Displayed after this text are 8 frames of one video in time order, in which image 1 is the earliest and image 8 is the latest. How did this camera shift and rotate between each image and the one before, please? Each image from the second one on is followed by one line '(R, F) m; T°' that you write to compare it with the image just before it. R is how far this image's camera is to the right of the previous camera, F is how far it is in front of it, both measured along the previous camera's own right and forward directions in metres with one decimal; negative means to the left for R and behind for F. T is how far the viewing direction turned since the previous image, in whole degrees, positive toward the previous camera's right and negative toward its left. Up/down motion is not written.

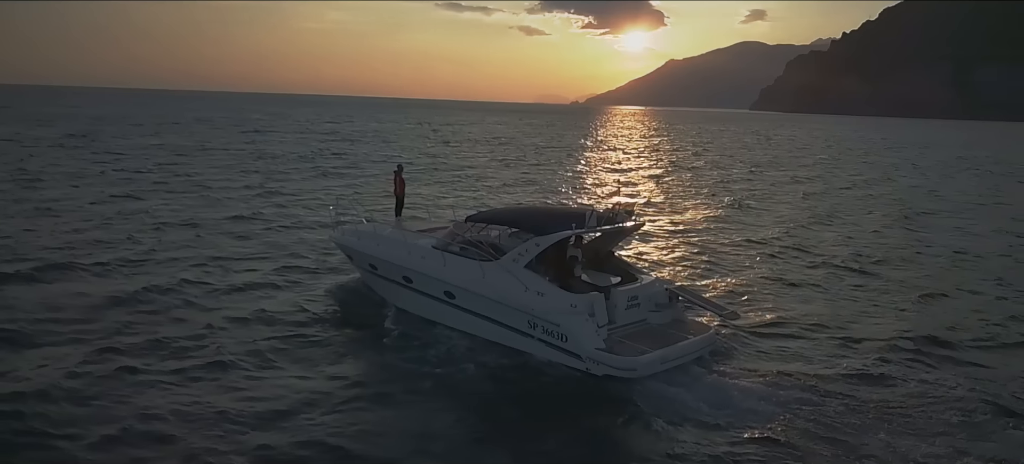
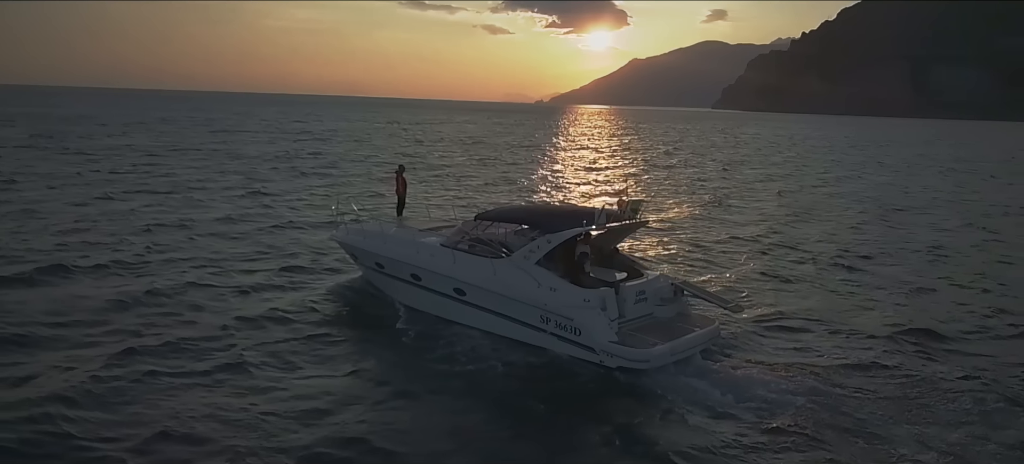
(-0.7, -0.1) m; +2°
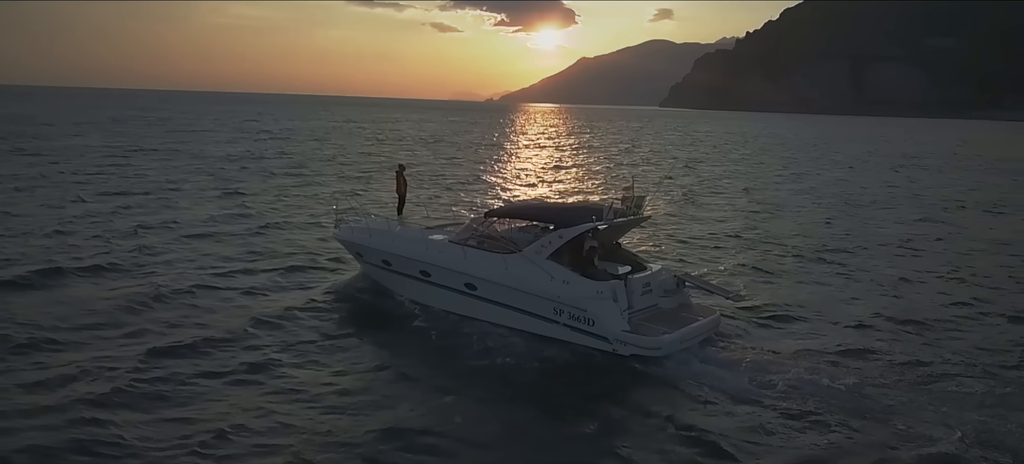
(-0.9, -0.2) m; +4°
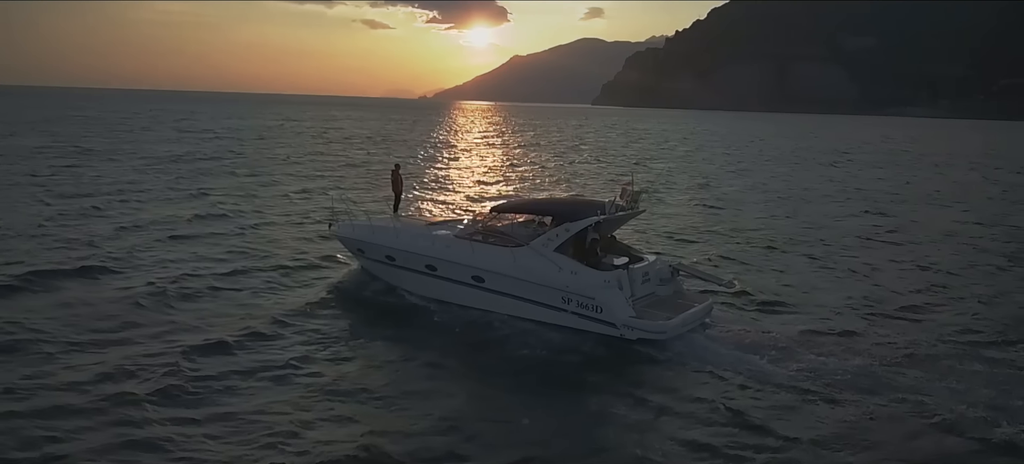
(-1.2, -0.2) m; +5°
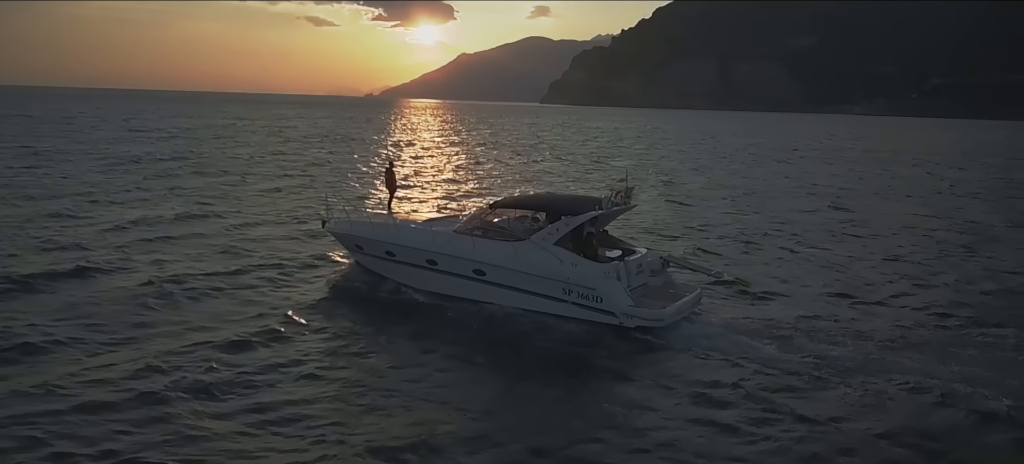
(-0.9, -0.3) m; +4°
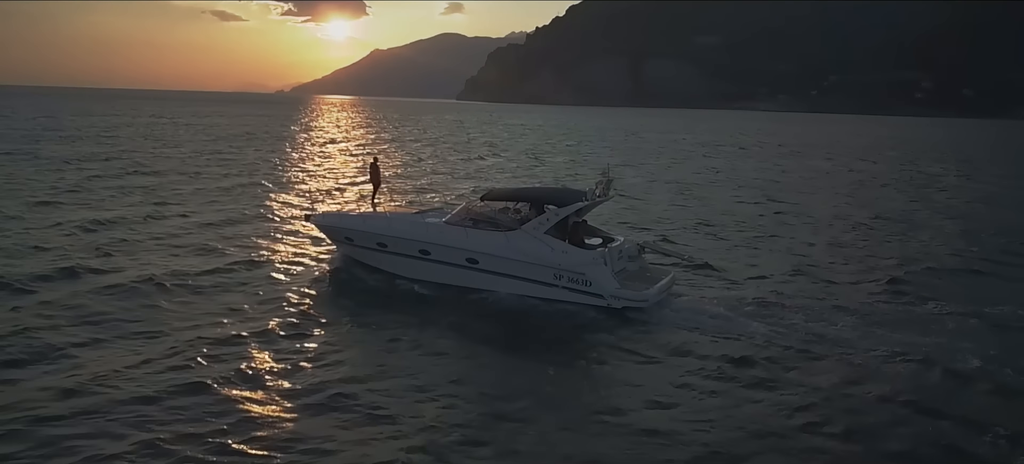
(-1.3, -0.5) m; +6°
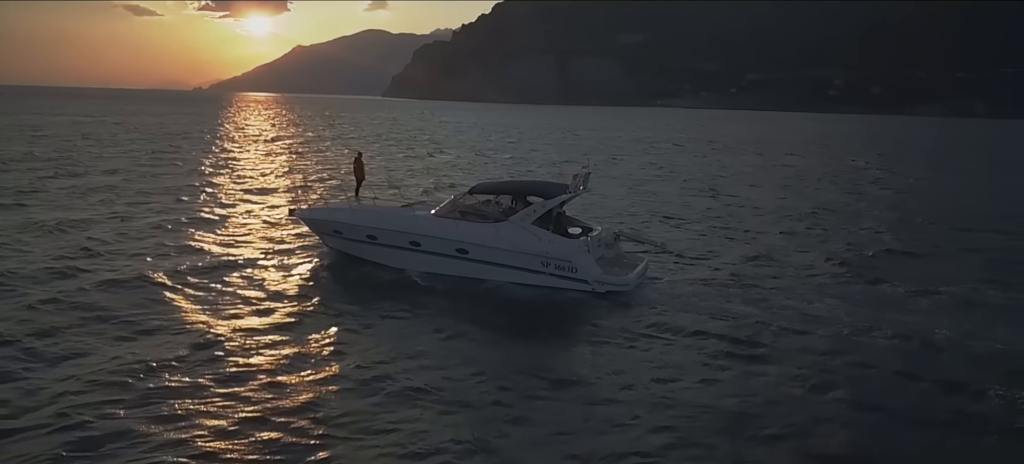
(-1.1, -0.5) m; +5°
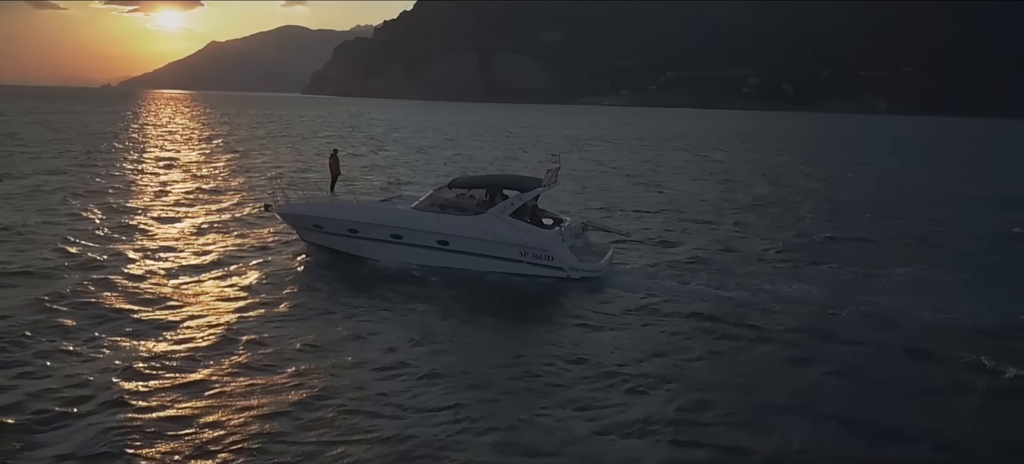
(-1.1, -0.5) m; +5°
